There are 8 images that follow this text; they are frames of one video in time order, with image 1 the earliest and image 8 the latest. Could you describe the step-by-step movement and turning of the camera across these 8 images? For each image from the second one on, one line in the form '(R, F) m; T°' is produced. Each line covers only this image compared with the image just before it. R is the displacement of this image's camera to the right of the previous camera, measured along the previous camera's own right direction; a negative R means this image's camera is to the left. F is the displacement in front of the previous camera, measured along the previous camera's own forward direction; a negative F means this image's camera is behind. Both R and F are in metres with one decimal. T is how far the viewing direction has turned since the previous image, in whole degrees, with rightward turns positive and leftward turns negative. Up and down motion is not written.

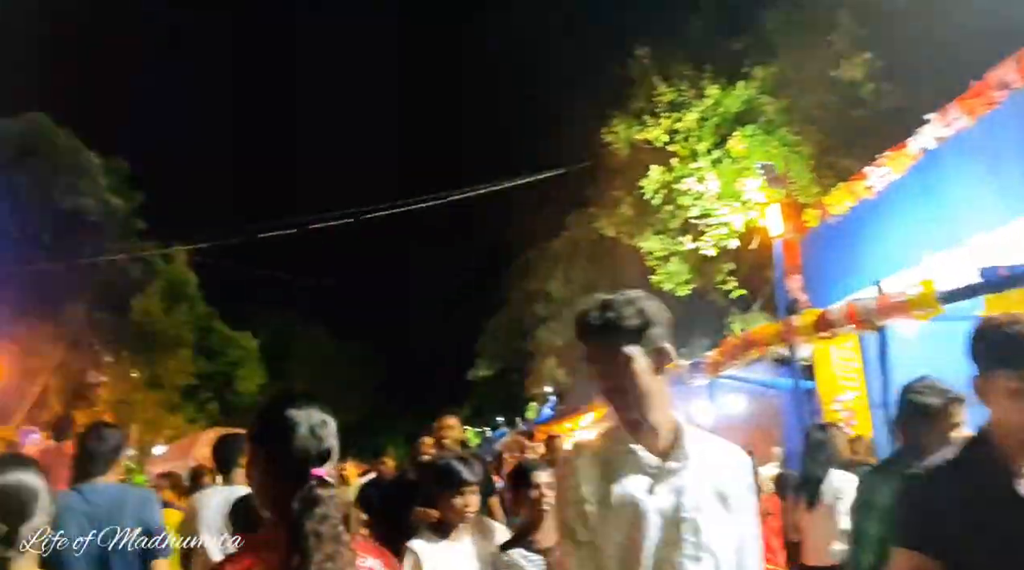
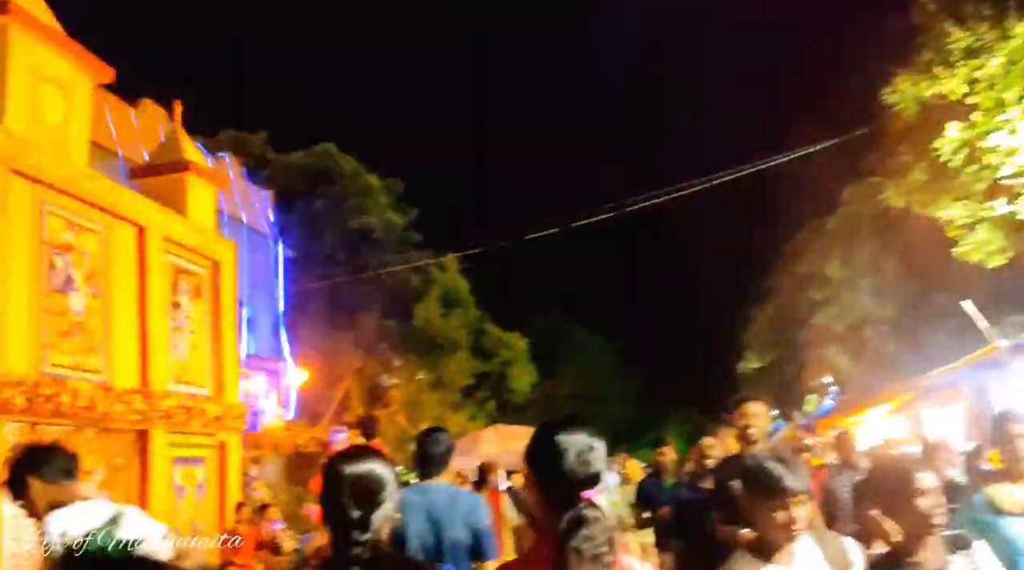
(-0.1, +0.1) m; -15°
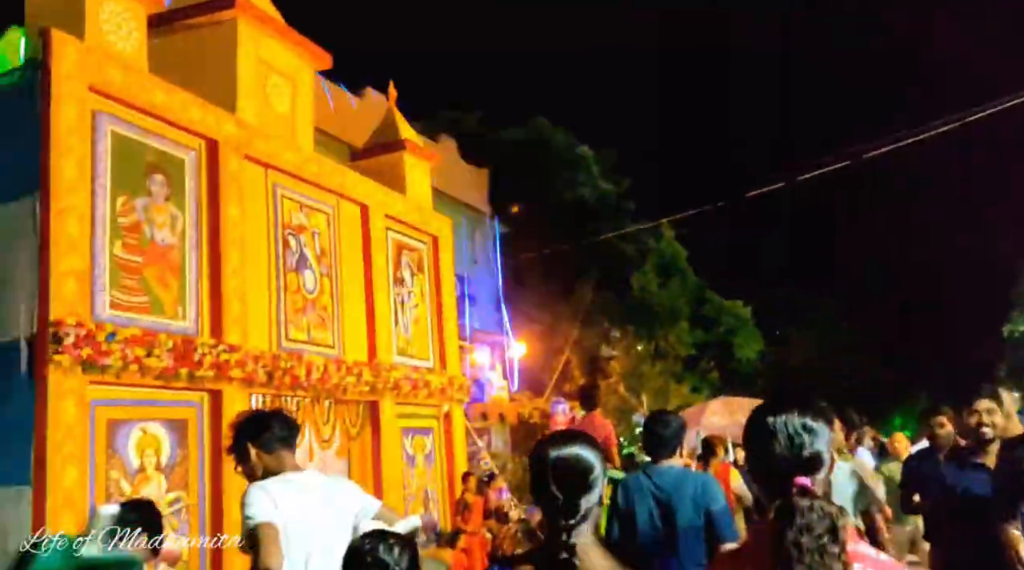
(0.0, +0.2) m; -13°
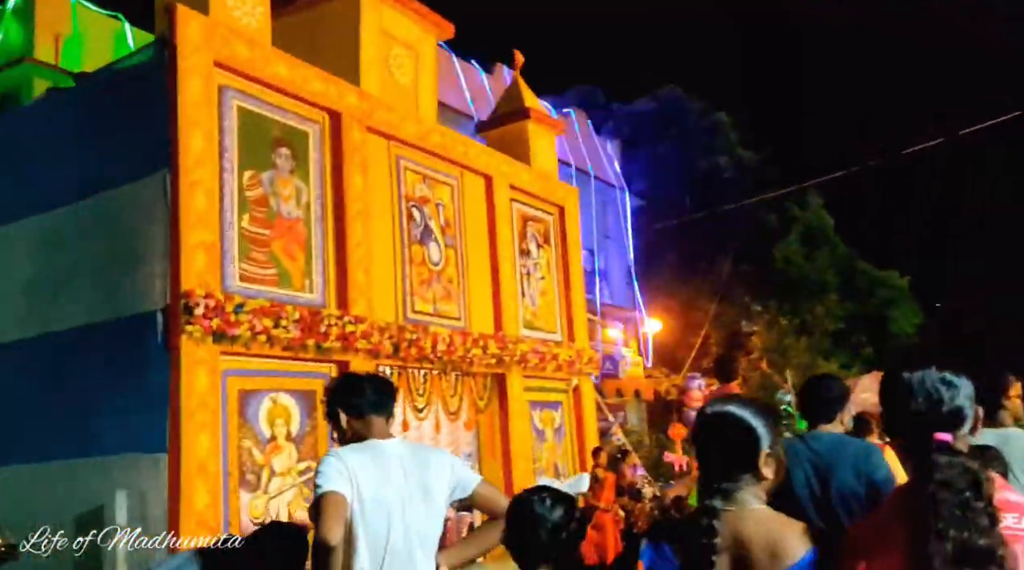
(+0.1, +0.2) m; -8°
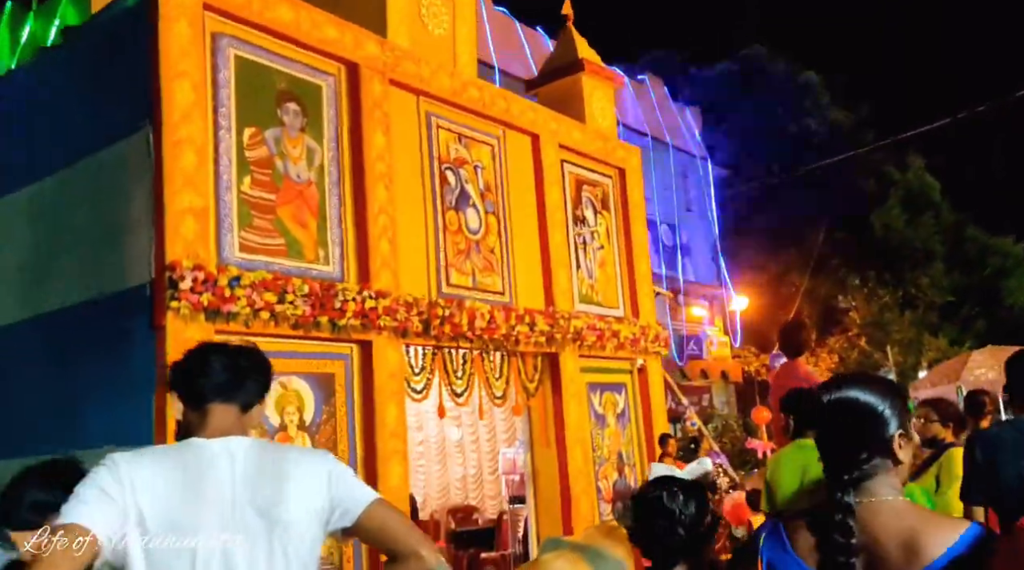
(+0.4, +0.9) m; -6°
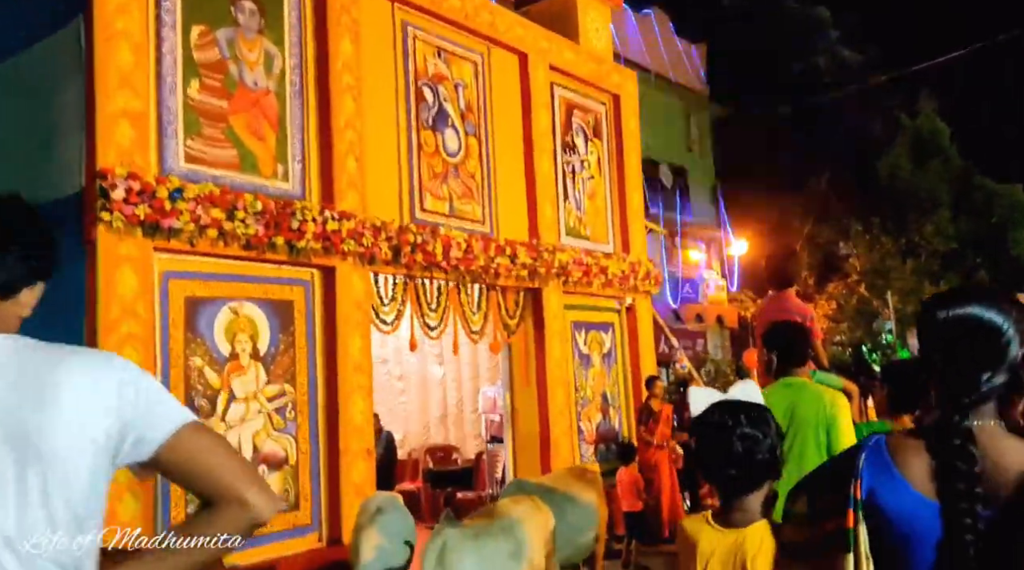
(+0.2, +0.5) m; 0°
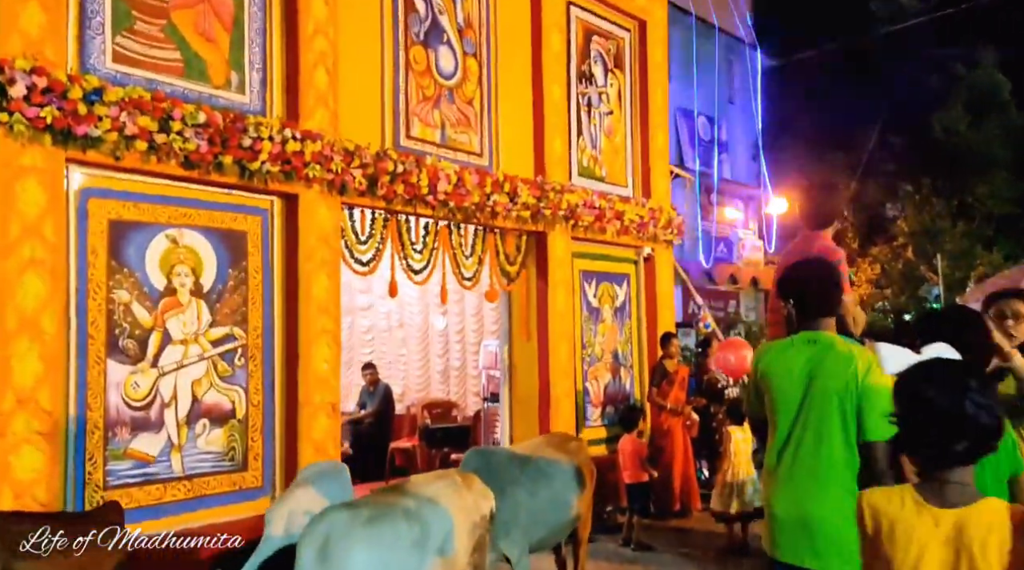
(+0.3, +0.8) m; -2°
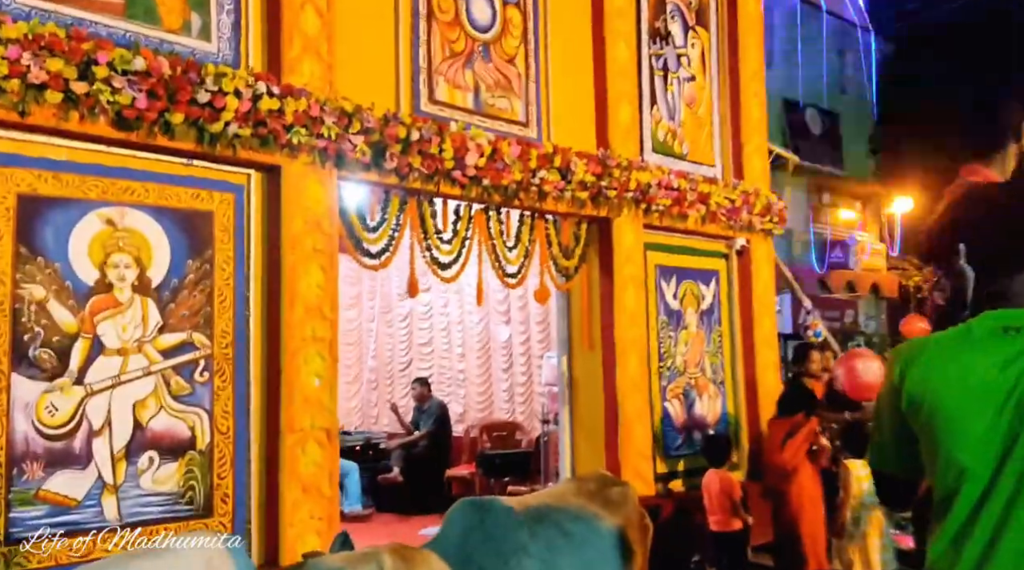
(+0.3, +1.2) m; -6°
